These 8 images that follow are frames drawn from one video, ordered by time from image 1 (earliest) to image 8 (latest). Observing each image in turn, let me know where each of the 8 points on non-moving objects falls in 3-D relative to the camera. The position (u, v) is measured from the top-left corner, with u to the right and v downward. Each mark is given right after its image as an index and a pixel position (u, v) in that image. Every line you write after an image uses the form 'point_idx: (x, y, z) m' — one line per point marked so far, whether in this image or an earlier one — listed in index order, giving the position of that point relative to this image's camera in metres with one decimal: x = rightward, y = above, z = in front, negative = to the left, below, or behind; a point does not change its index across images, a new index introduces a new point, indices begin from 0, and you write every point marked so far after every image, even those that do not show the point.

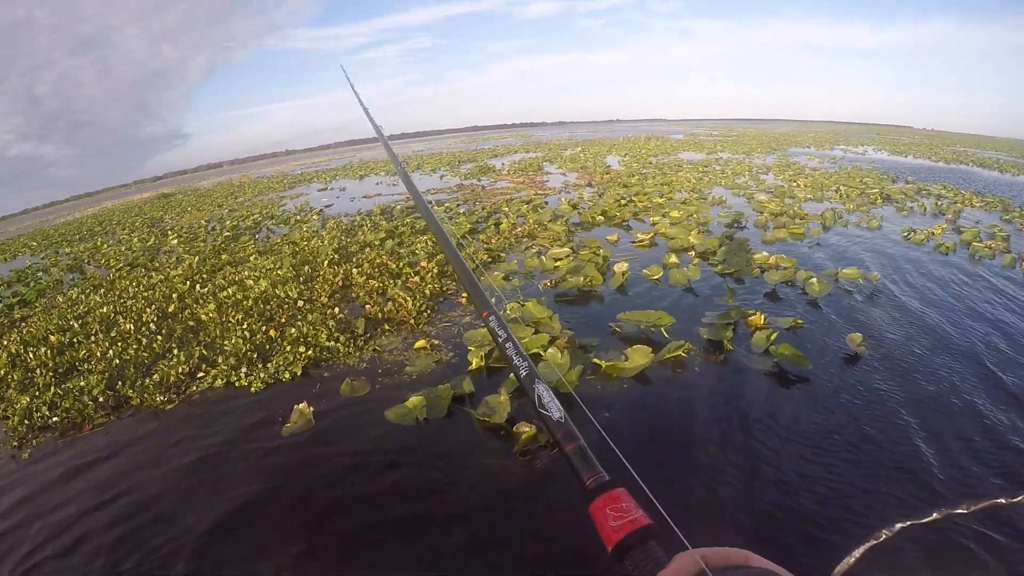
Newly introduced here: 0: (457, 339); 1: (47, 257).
0: (-0.9, -0.5, +6.5) m
1: (-11.7, +0.8, +12.3) m
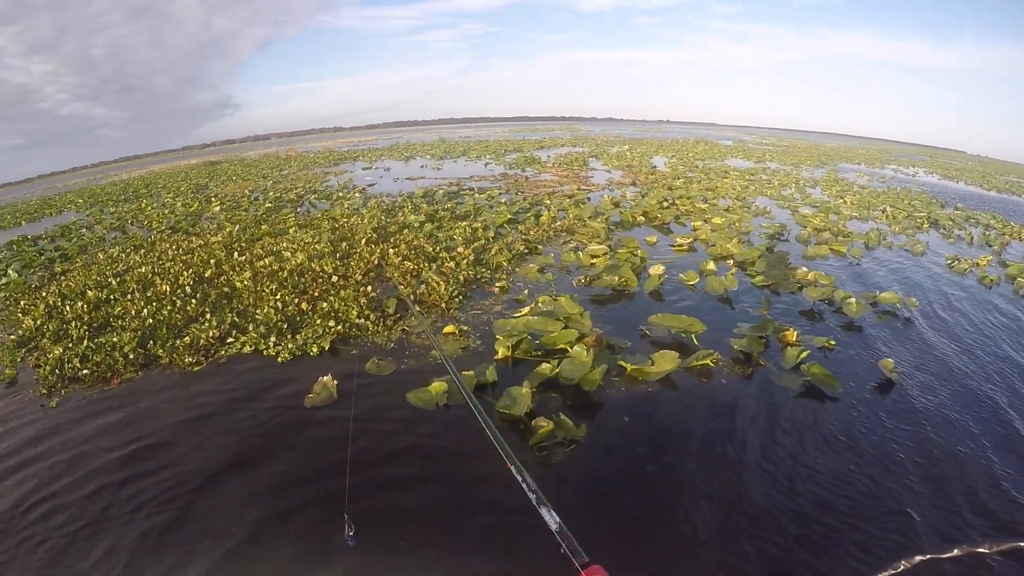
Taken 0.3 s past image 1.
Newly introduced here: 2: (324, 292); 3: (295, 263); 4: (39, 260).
0: (-0.5, -0.4, +6.3) m
1: (-10.9, +1.9, +12.7) m
2: (-2.7, 0.0, +6.9) m
3: (-3.4, +0.4, +7.7) m
4: (-9.2, +0.6, +9.4) m
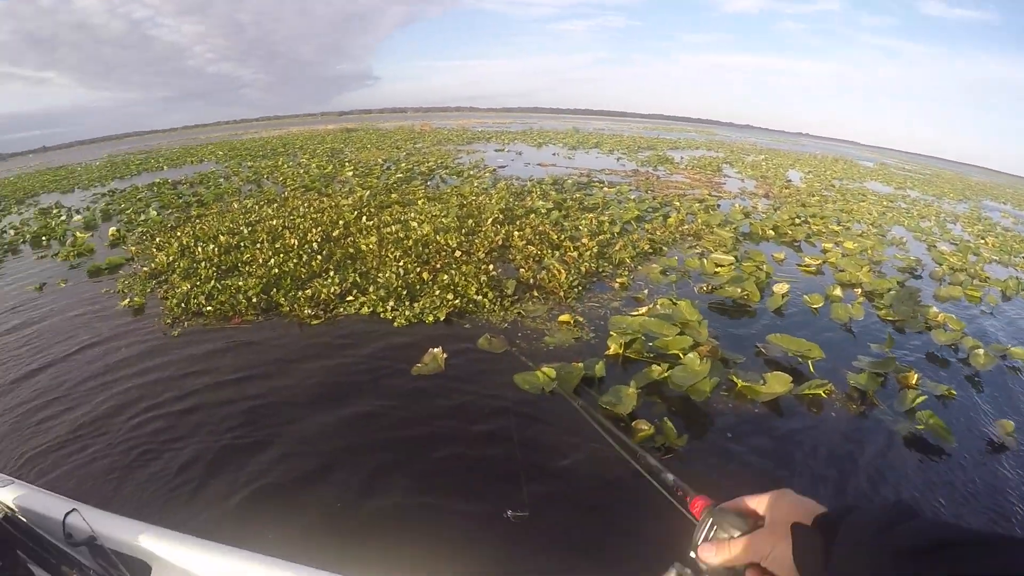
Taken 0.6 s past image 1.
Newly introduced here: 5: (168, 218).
0: (+1.0, -0.4, +6.0) m
1: (-8.0, +3.3, +13.6) m
2: (-1.0, +0.3, +6.8) m
3: (-1.5, +0.8, +7.7) m
4: (-6.9, +1.8, +10.2) m
5: (-6.6, +1.3, +9.4) m
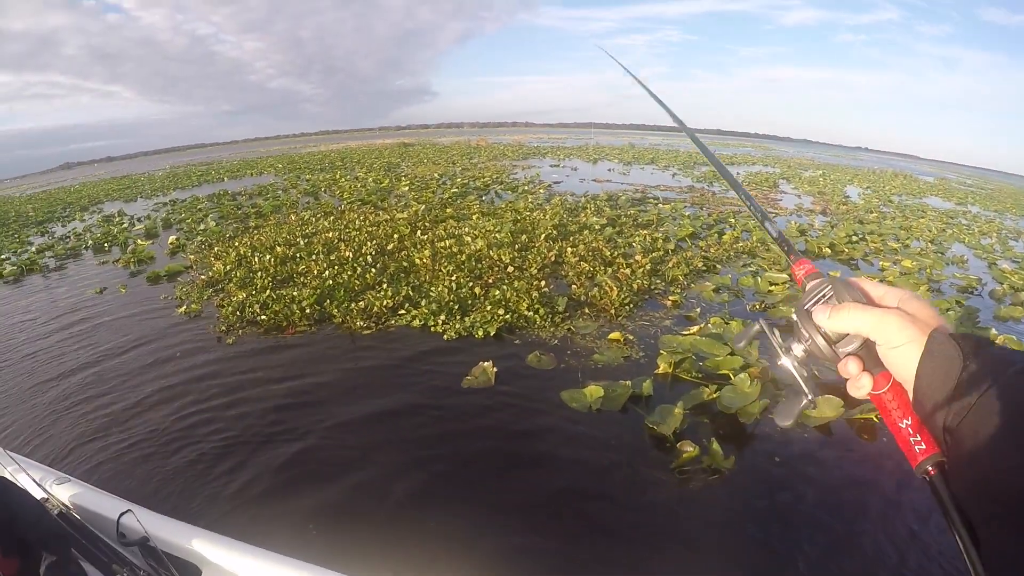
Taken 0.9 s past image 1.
0: (+1.7, -0.6, +5.8) m
1: (-6.8, +3.1, +14.0) m
2: (-0.3, +0.1, +6.7) m
3: (-0.8, +0.6, +7.7) m
4: (-6.0, +1.6, +10.5) m
5: (-5.7, +1.2, +9.8) m
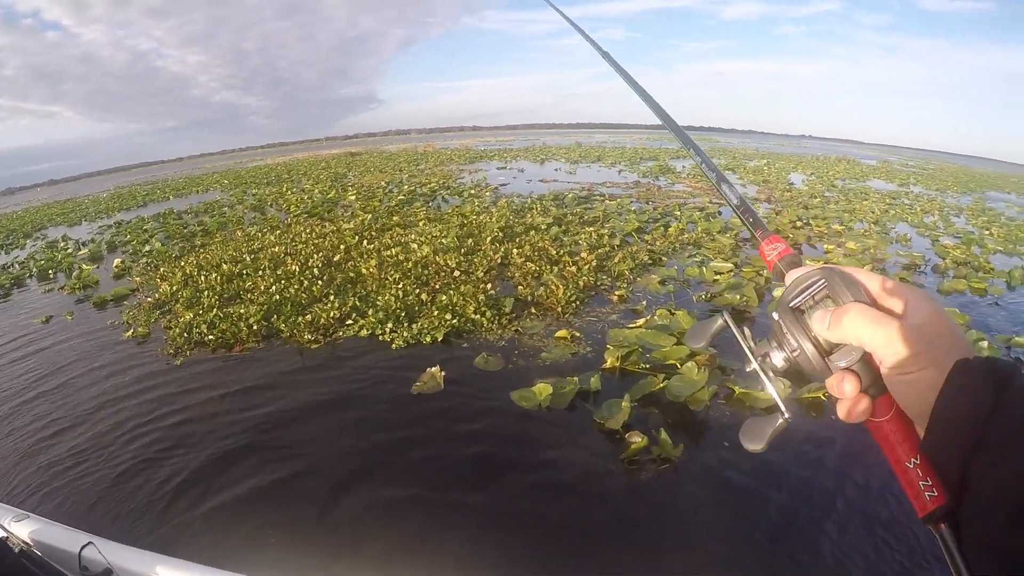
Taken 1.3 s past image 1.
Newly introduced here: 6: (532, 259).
0: (+1.1, -0.6, +5.9) m
1: (-8.0, +2.6, +13.7) m
2: (-0.9, 0.0, +6.7) m
3: (-1.5, +0.5, +7.6) m
4: (-6.9, +1.2, +10.2) m
5: (-6.6, +0.8, +9.5) m
6: (+0.2, +0.4, +7.4) m
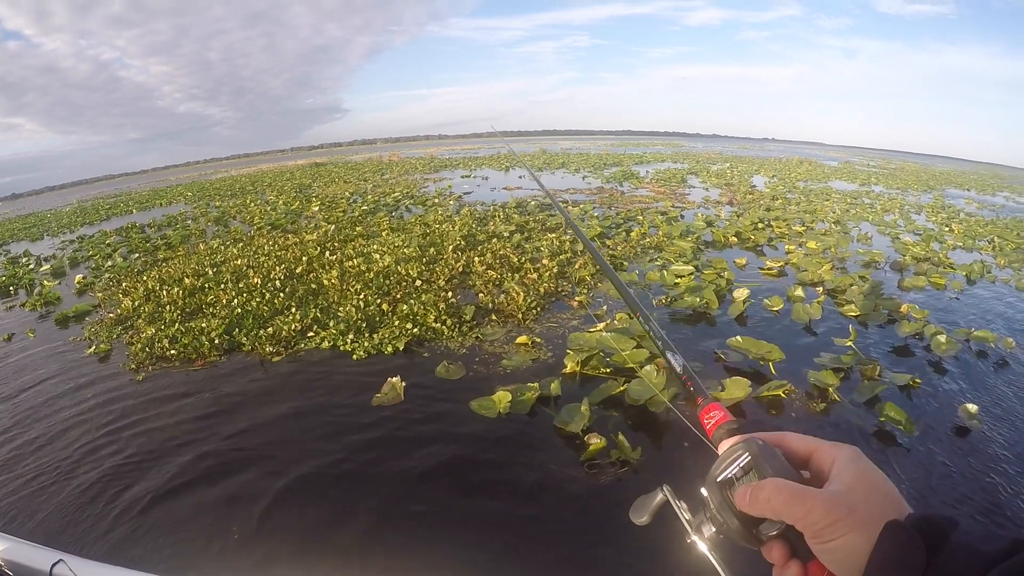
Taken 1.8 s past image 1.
0: (+0.6, -0.6, +5.9) m
1: (-8.7, +2.2, +13.5) m
2: (-1.4, -0.1, +6.7) m
3: (-2.1, +0.4, +7.6) m
4: (-7.5, +0.9, +10.1) m
5: (-7.2, +0.5, +9.3) m
6: (-0.3, +0.3, +7.5) m
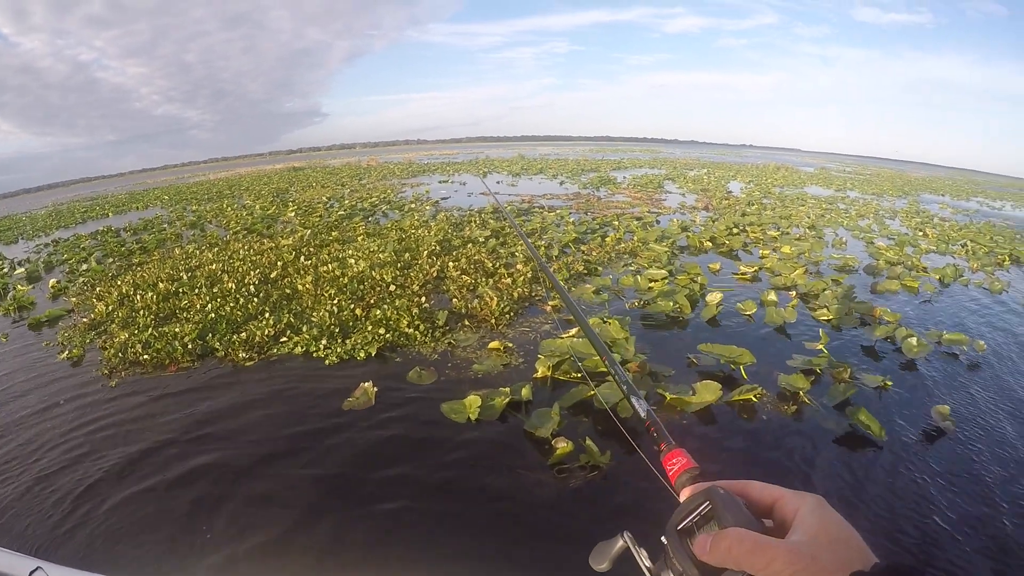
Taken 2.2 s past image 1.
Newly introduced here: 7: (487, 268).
0: (+0.3, -0.7, +6.0) m
1: (-9.2, +2.1, +13.4) m
2: (-1.8, -0.2, +6.7) m
3: (-2.4, +0.3, +7.6) m
4: (-8.0, +0.8, +10.0) m
5: (-7.6, +0.4, +9.2) m
6: (-0.7, +0.2, +7.5) m
7: (-0.3, +0.3, +7.7) m
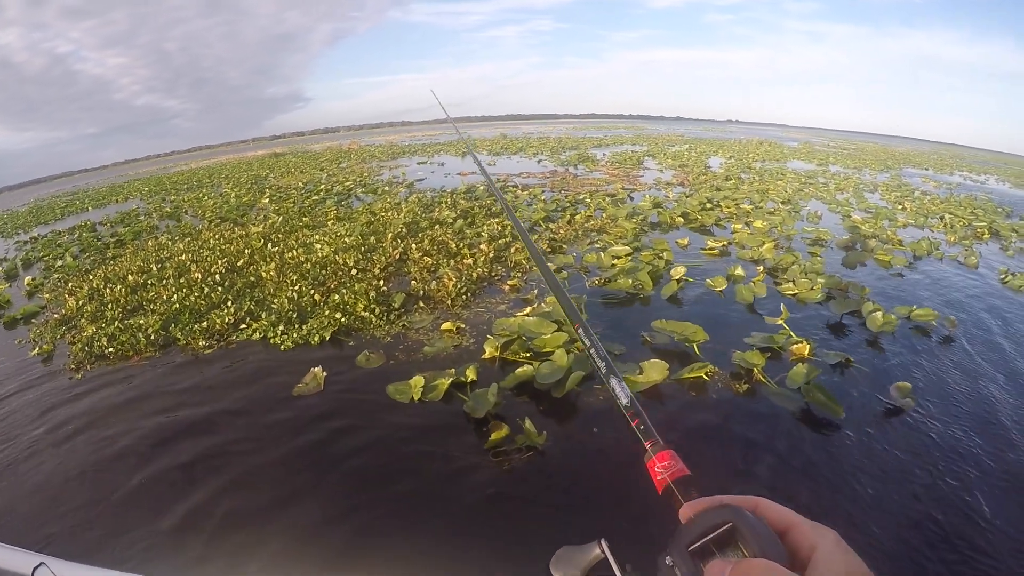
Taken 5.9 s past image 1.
0: (-0.2, -0.5, +6.0) m
1: (-9.7, +2.4, +13.4) m
2: (-2.3, +0.1, +6.7) m
3: (-2.9, +0.5, +7.6) m
4: (-8.4, +1.0, +10.0) m
5: (-8.1, +0.6, +9.3) m
6: (-1.2, +0.5, +7.5) m
7: (-0.8, +0.6, +7.7) m
